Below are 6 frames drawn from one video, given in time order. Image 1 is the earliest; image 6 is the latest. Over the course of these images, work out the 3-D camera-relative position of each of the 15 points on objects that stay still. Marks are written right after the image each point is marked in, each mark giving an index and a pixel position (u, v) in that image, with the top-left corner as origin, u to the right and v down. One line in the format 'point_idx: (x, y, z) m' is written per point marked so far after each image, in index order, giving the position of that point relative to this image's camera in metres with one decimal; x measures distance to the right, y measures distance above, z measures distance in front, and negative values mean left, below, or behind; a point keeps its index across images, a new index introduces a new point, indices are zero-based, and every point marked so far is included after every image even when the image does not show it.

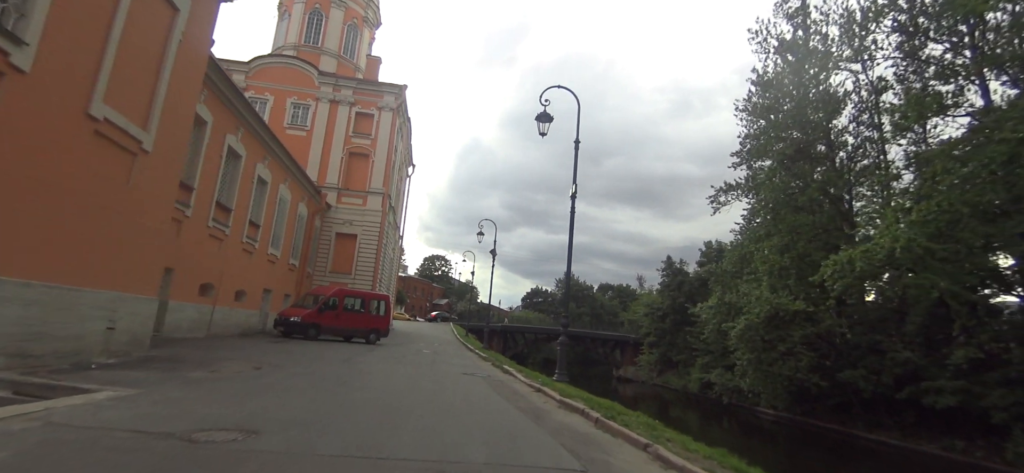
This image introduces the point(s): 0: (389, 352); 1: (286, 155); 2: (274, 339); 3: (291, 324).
0: (-4.9, -4.6, +18.4) m
1: (-9.2, +3.3, +18.7) m
2: (-8.8, -3.8, +17.3) m
3: (-8.1, -3.3, +17.3) m
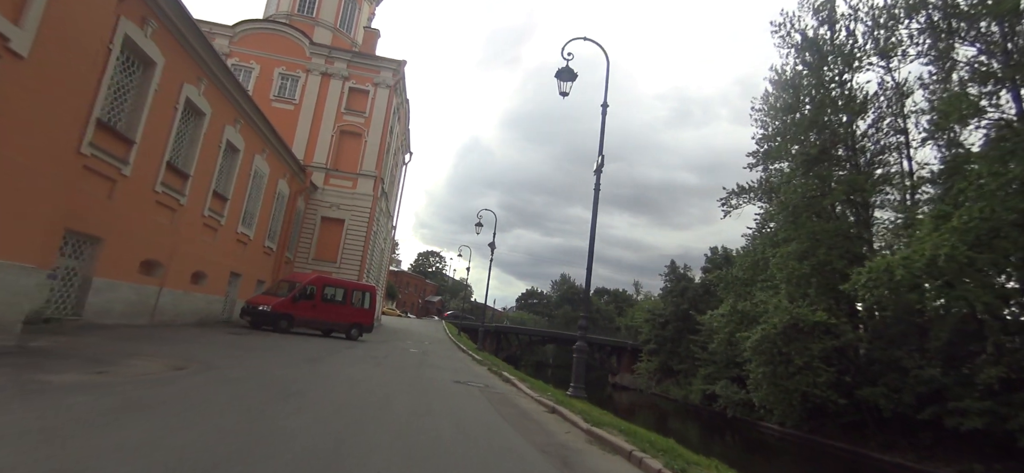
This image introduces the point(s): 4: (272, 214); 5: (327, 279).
0: (-4.9, -3.9, +16.2) m
1: (-8.9, +4.1, +16.5) m
2: (-8.9, -3.0, +15.1) m
3: (-8.1, -2.5, +15.1) m
4: (-9.9, +0.9, +19.1) m
5: (-6.8, -1.5, +16.8) m
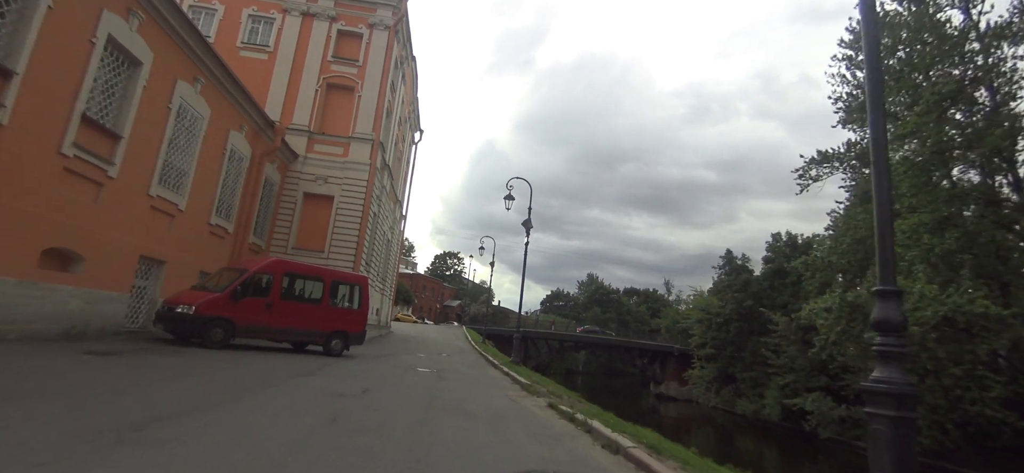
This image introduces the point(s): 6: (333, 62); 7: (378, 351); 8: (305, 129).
0: (-3.5, -3.0, +10.5) m
1: (-7.6, +4.9, +11.0) m
2: (-7.5, -2.2, +9.5) m
3: (-6.8, -1.7, +9.5) m
4: (-8.5, +1.7, +13.6) m
5: (-5.4, -0.7, +11.2) m
6: (-7.5, +7.3, +19.4) m
7: (-4.5, -3.9, +15.6) m
8: (-8.3, +4.3, +18.6) m
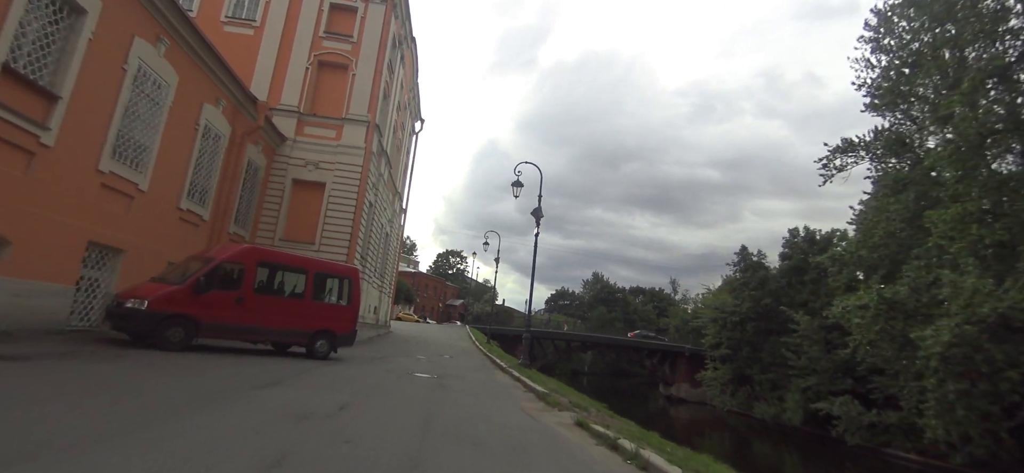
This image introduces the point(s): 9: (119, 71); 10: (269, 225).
0: (-3.2, -2.7, +8.9) m
1: (-7.4, +5.2, +9.5) m
2: (-7.2, -1.9, +8.0) m
3: (-6.5, -1.3, +7.9) m
4: (-8.2, +2.0, +12.0) m
5: (-5.1, -0.3, +9.6) m
6: (-7.2, +7.6, +17.9) m
7: (-4.2, -3.5, +14.0) m
8: (-8.0, +4.6, +17.0) m
9: (-7.7, +3.3, +9.2) m
10: (-8.5, +0.4, +16.2) m
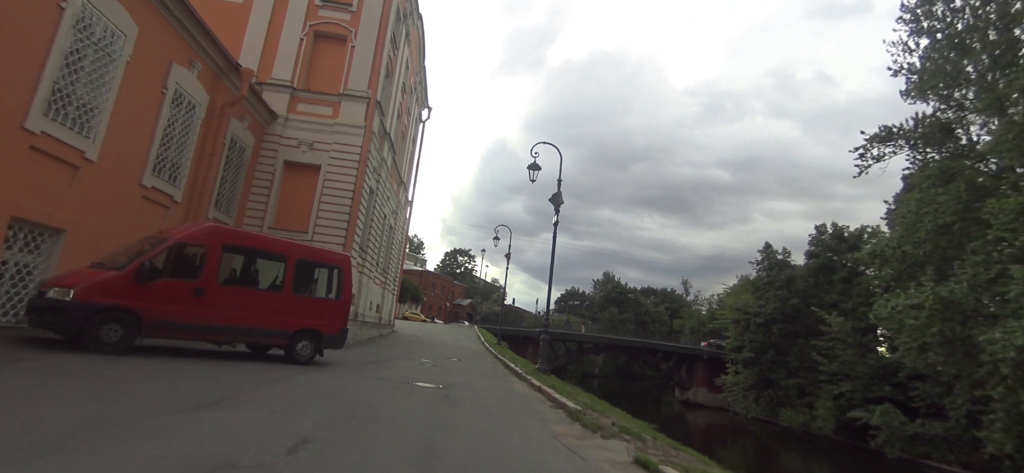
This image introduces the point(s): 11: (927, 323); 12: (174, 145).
0: (-2.8, -2.3, +7.1) m
1: (-7.0, +5.6, +7.8) m
2: (-6.9, -1.5, +6.3) m
3: (-6.1, -1.0, +6.2) m
4: (-7.8, +2.4, +10.4) m
5: (-4.7, 0.0, +7.9) m
6: (-6.6, +8.0, +16.2) m
7: (-3.8, -3.2, +12.2) m
8: (-7.4, +5.0, +15.3) m
9: (-7.3, +3.6, +7.5) m
10: (-8.0, +0.8, +14.6) m
11: (+16.0, -3.3, +18.0) m
12: (-7.9, +2.1, +11.1) m
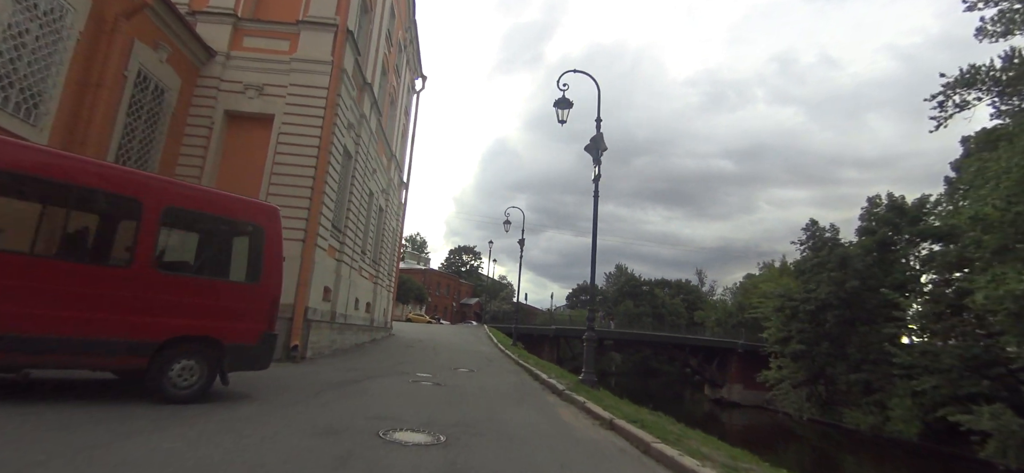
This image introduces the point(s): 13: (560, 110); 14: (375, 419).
0: (-2.2, -1.6, +3.3) m
1: (-6.7, +6.1, +3.9) m
2: (-6.3, -0.9, +2.5) m
3: (-5.6, -0.4, +2.4) m
4: (-7.3, +2.9, +6.5) m
5: (-4.2, +0.7, +4.0) m
6: (-6.4, +8.6, +12.3) m
7: (-3.1, -2.5, +8.4) m
8: (-7.1, +5.6, +11.5) m
9: (-7.0, +4.2, +3.6) m
10: (-7.4, +1.3, +10.7) m
11: (+16.7, -1.9, +13.9) m
12: (-7.5, +2.6, +7.2) m
13: (+1.1, +2.9, +10.8) m
14: (-1.6, -2.0, +5.1) m
